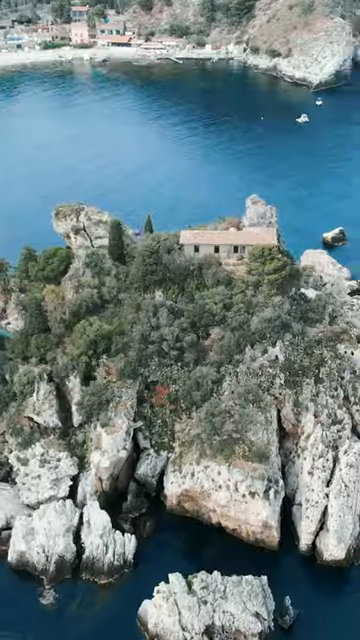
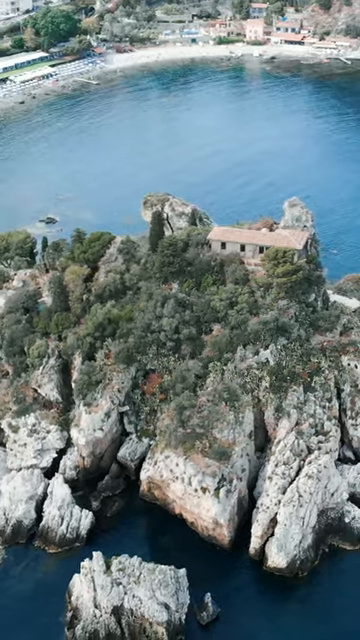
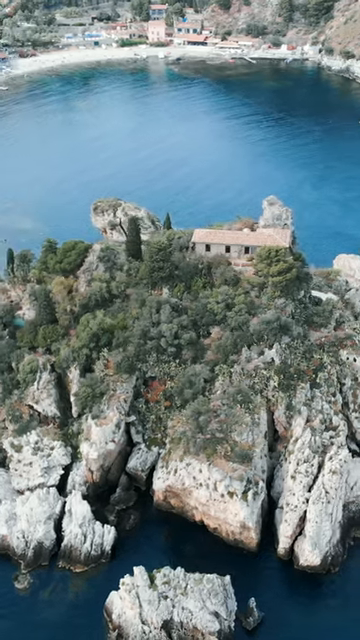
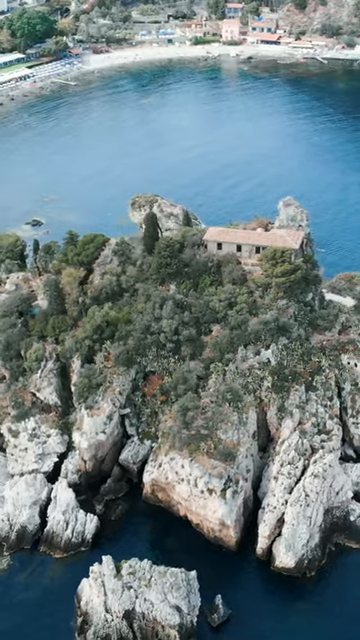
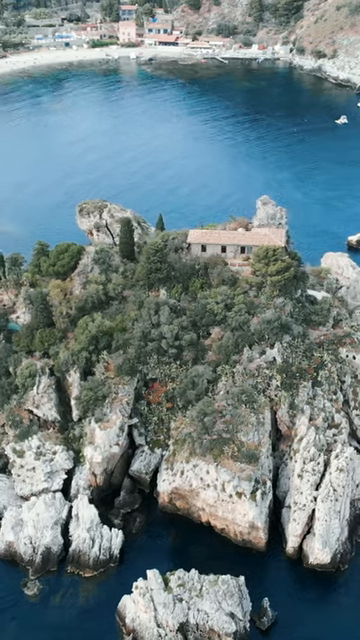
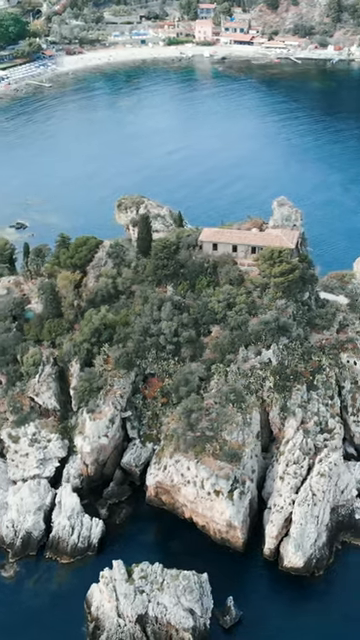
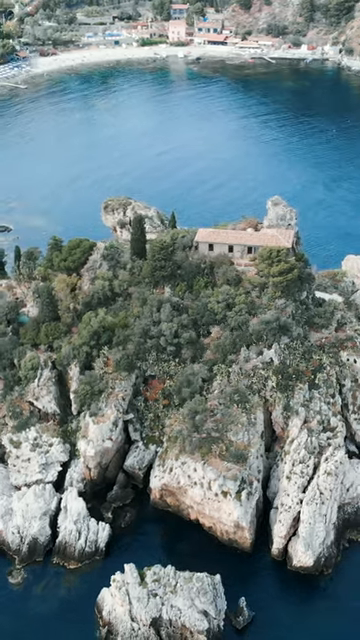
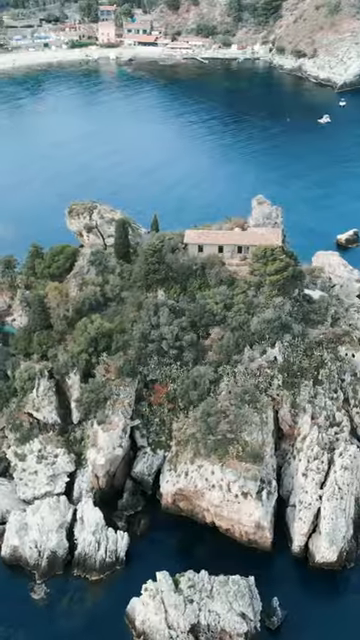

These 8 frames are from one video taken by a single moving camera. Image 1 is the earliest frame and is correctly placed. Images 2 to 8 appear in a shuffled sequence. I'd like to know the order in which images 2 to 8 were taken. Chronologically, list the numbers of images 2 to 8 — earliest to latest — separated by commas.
8, 5, 3, 7, 6, 4, 2
